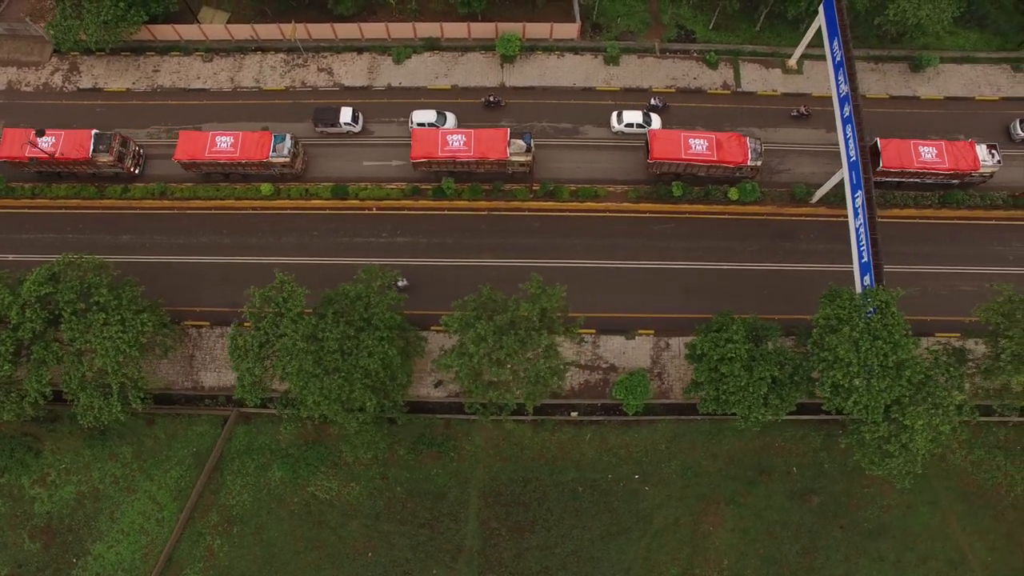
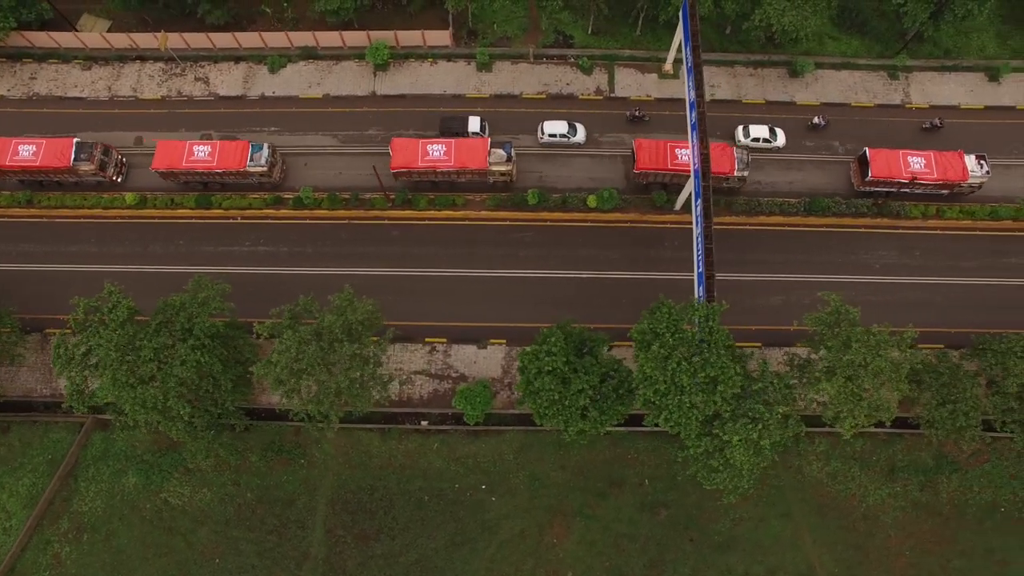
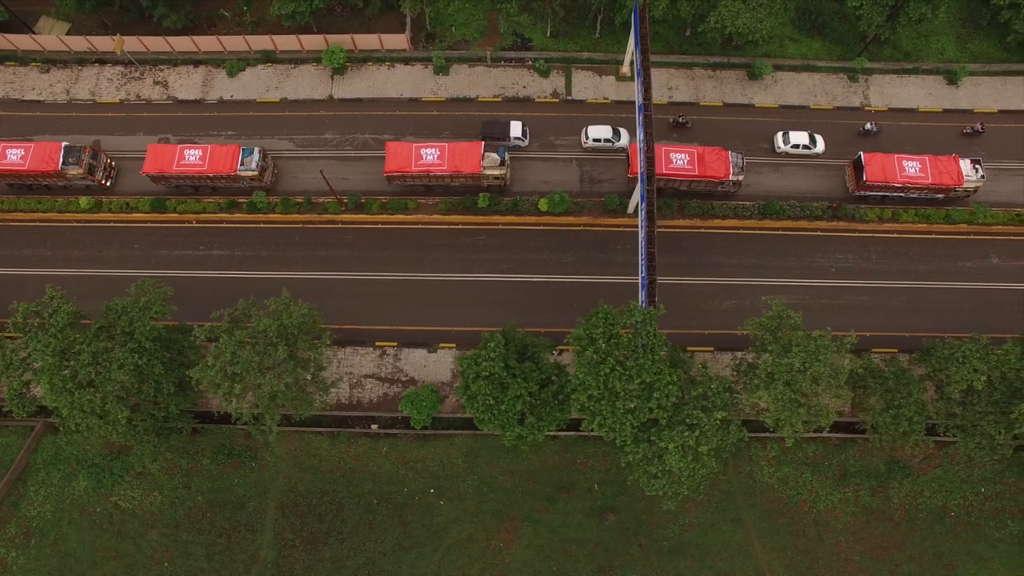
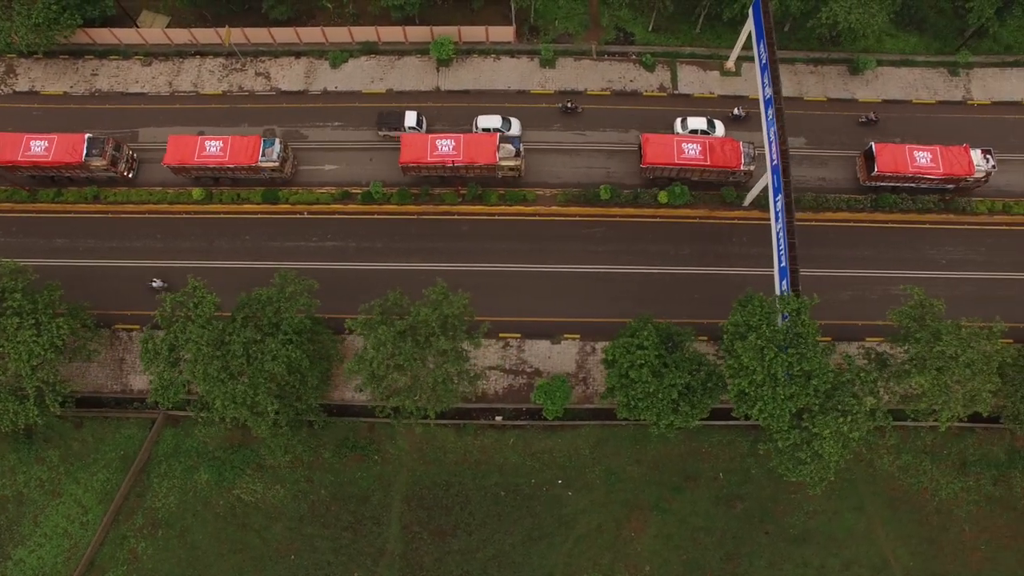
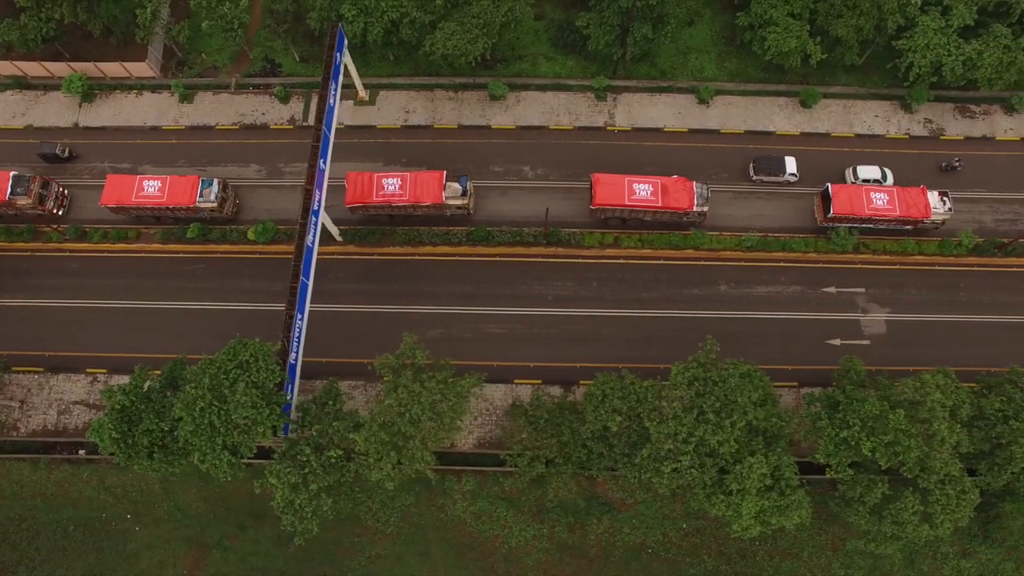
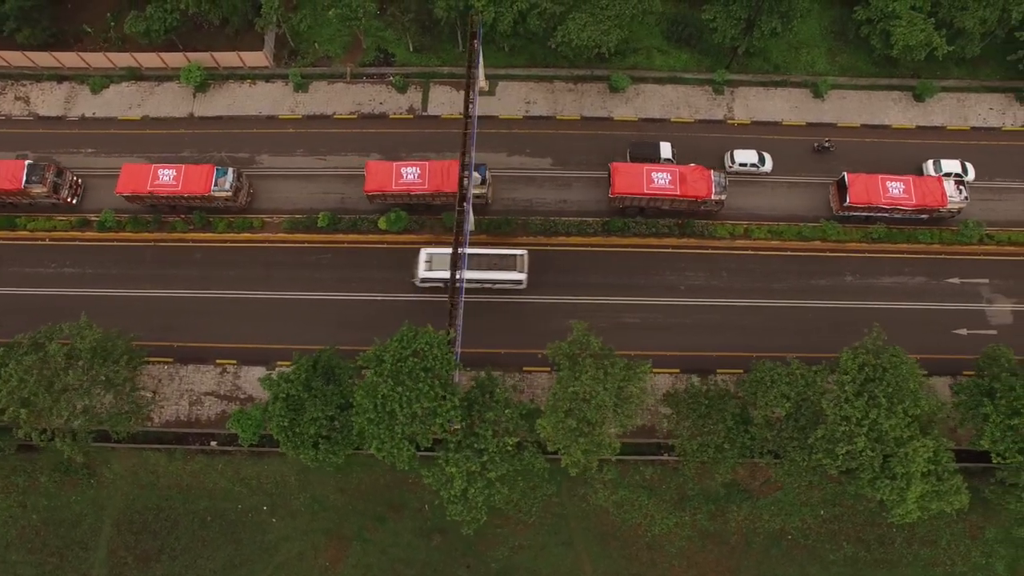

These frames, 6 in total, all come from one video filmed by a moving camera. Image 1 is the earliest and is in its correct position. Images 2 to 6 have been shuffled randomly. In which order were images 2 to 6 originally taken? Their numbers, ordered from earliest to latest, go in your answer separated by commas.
4, 2, 3, 6, 5
